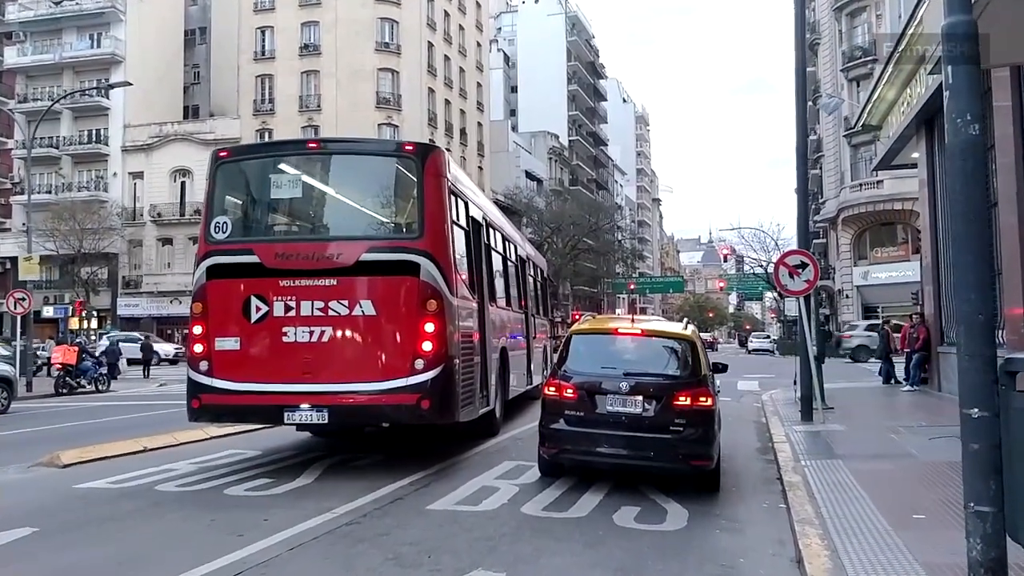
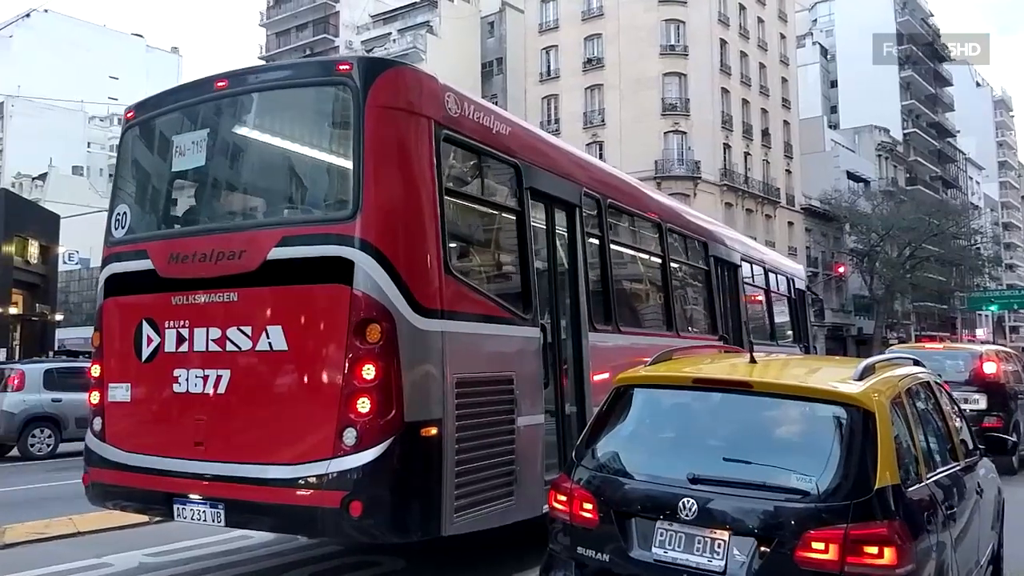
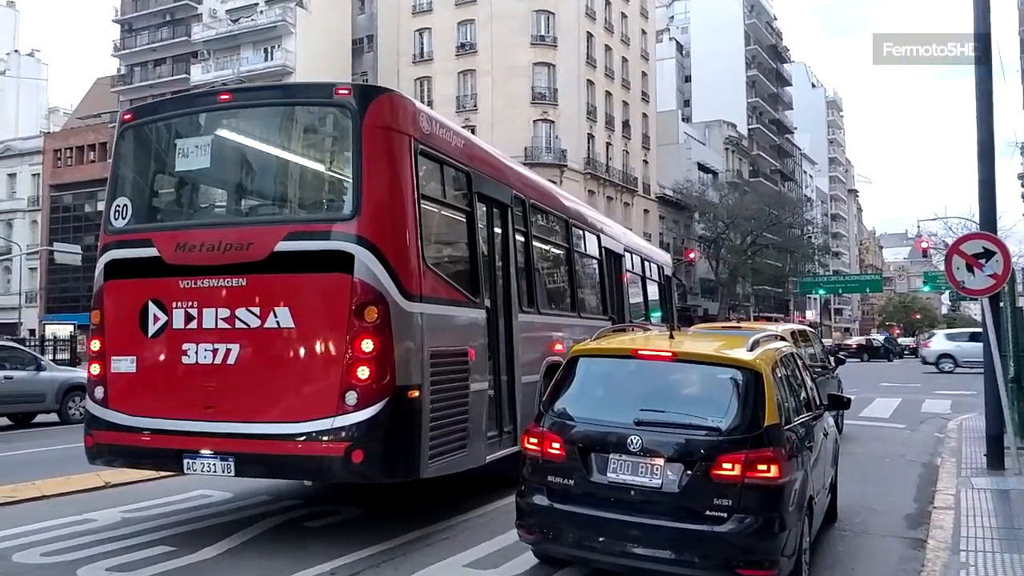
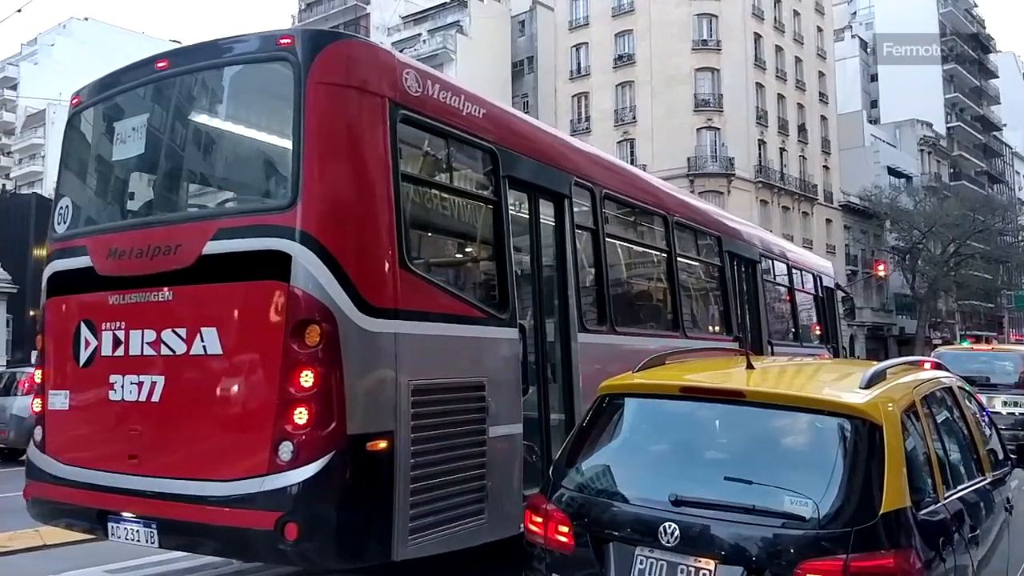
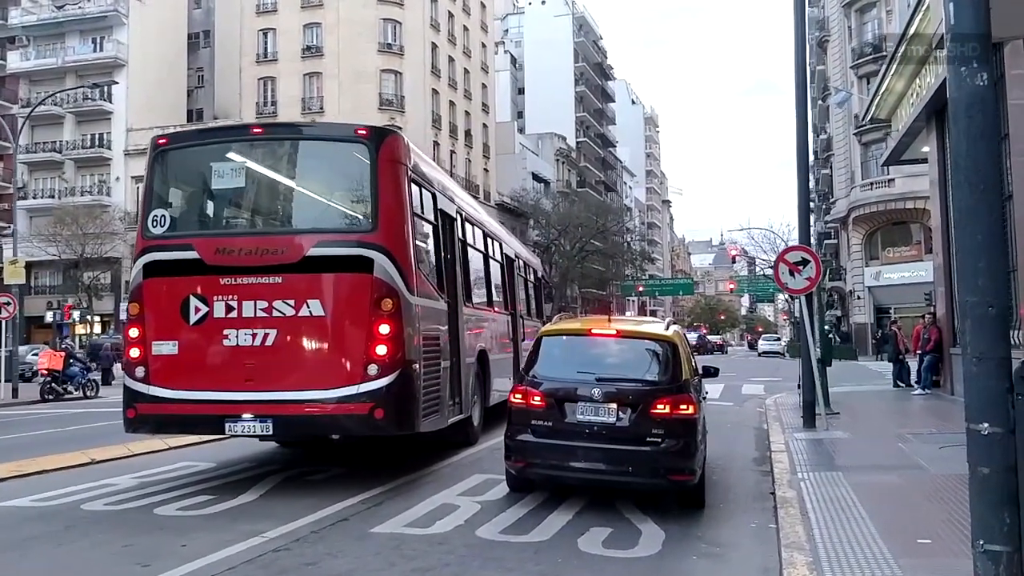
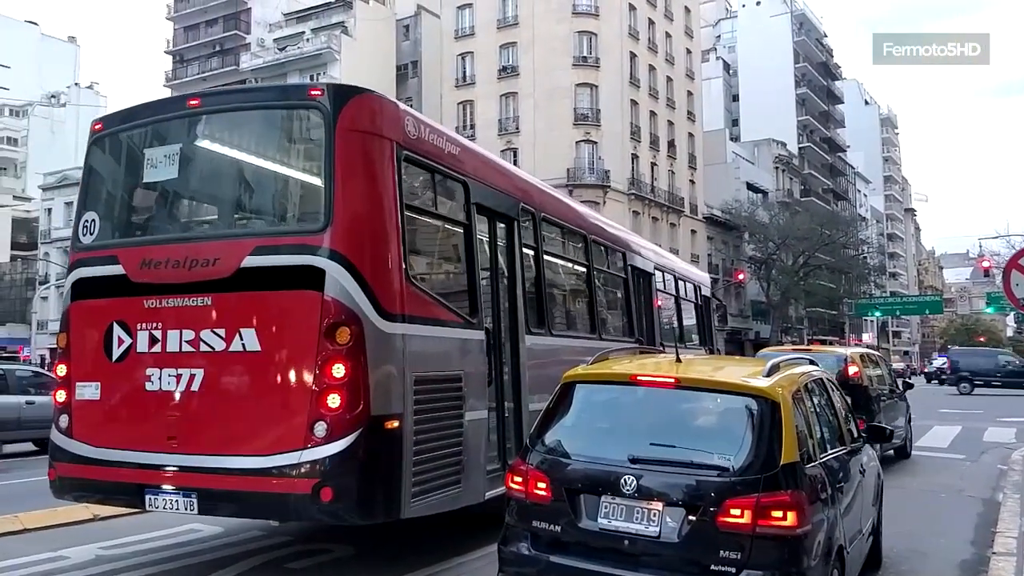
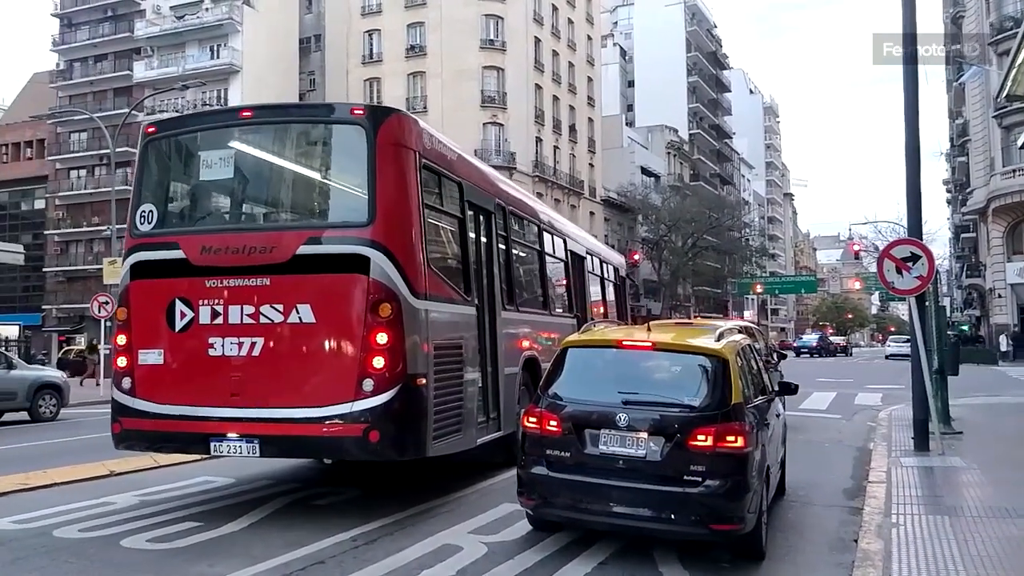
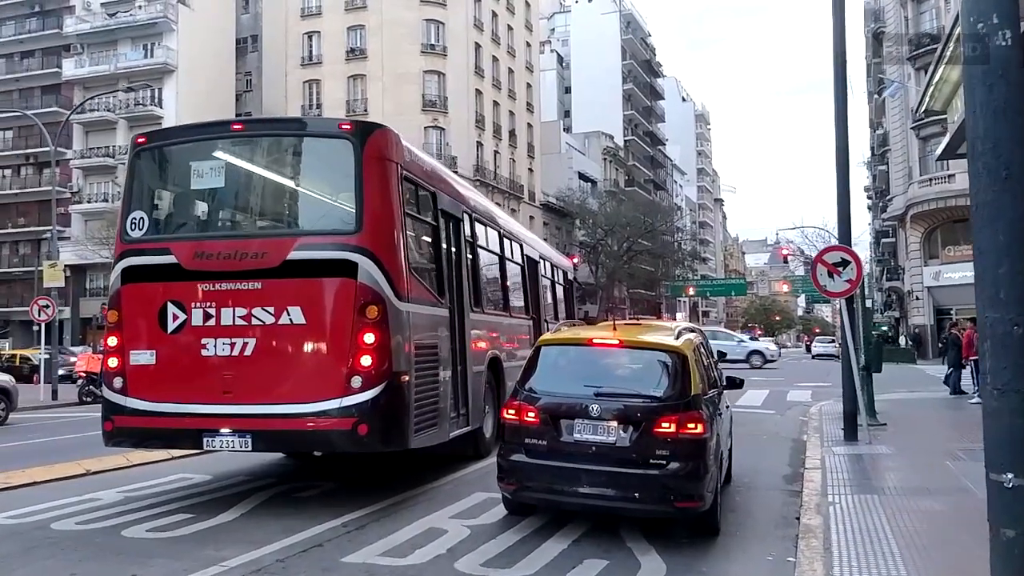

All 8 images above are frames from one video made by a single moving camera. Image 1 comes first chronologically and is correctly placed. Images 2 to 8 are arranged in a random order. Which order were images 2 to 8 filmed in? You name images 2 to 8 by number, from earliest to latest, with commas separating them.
5, 8, 7, 3, 6, 2, 4
